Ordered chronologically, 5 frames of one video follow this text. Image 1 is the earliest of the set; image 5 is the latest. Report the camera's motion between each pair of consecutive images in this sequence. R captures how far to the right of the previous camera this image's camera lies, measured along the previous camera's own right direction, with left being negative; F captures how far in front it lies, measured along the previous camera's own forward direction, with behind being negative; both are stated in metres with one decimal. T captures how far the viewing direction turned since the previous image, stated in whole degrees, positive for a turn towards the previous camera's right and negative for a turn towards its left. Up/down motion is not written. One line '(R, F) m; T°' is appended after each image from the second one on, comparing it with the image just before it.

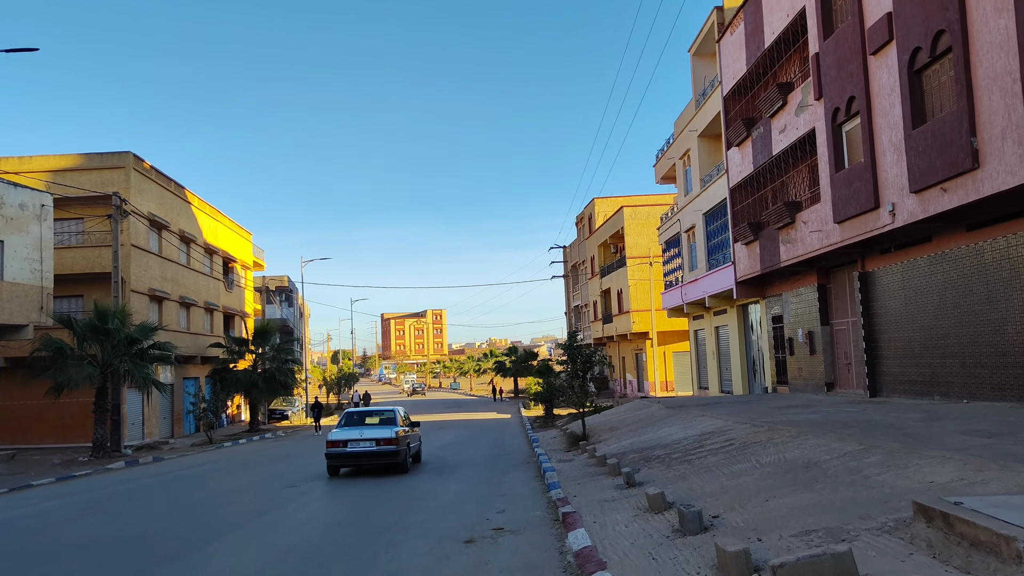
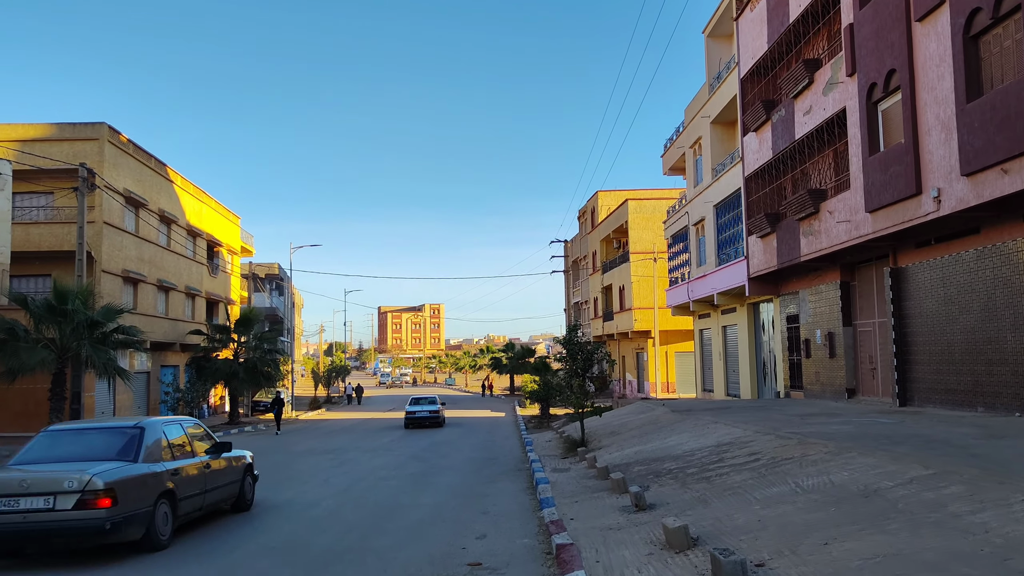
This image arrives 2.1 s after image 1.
(+0.1, +1.6) m; 0°
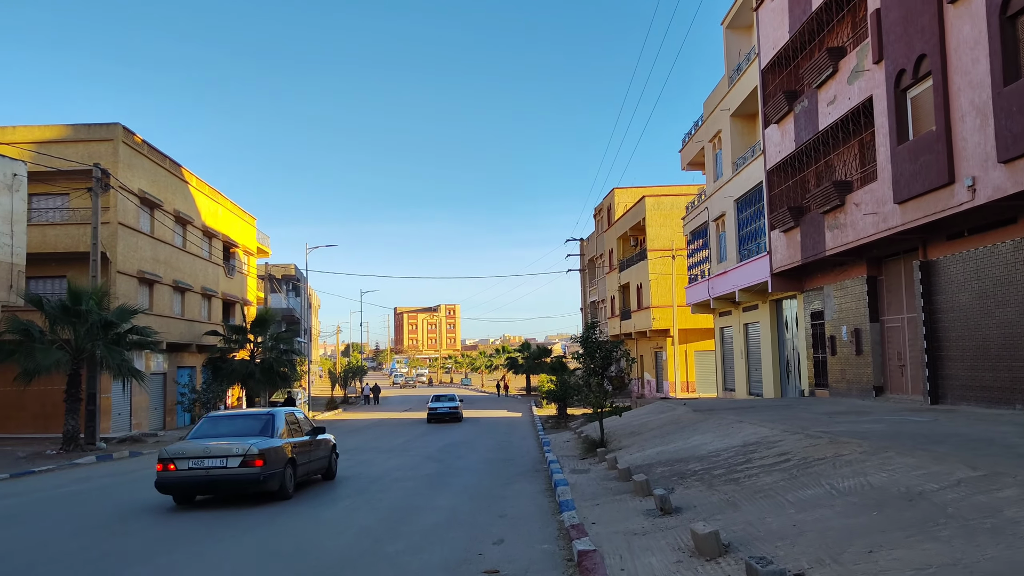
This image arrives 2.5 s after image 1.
(0.0, +0.3) m; -1°
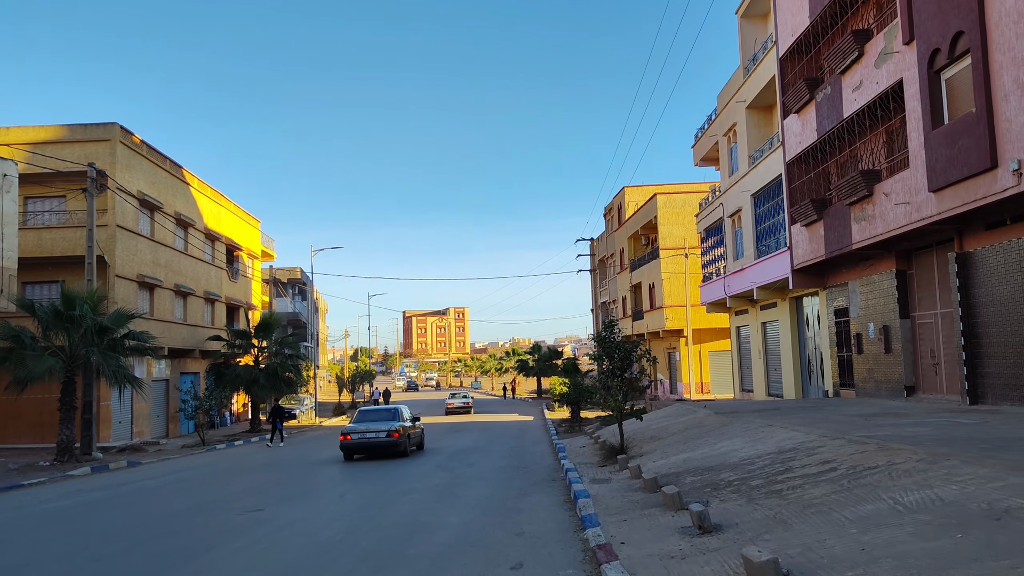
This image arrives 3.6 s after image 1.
(-0.1, +0.8) m; -1°
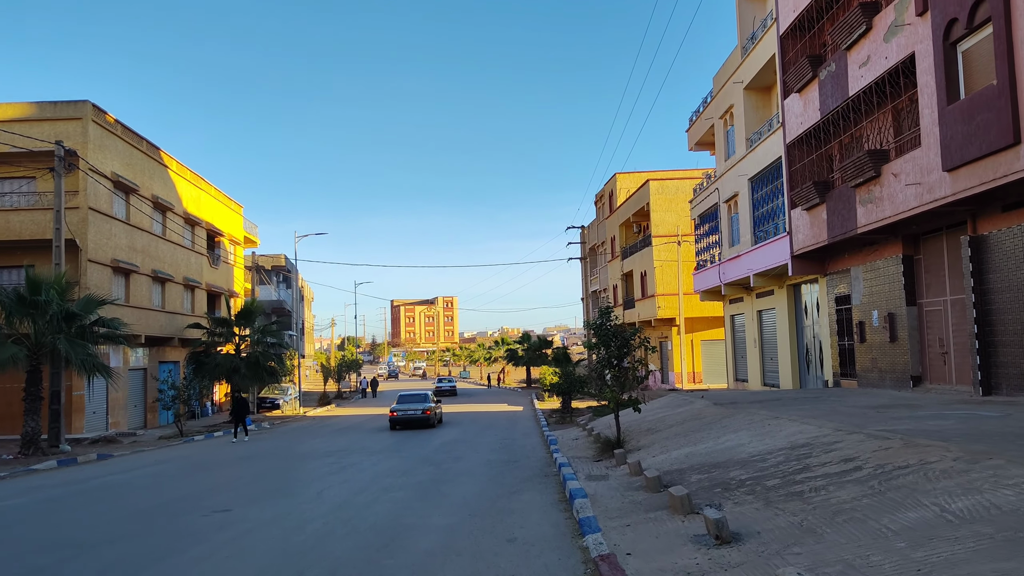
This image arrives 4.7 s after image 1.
(0.0, +0.8) m; +1°
